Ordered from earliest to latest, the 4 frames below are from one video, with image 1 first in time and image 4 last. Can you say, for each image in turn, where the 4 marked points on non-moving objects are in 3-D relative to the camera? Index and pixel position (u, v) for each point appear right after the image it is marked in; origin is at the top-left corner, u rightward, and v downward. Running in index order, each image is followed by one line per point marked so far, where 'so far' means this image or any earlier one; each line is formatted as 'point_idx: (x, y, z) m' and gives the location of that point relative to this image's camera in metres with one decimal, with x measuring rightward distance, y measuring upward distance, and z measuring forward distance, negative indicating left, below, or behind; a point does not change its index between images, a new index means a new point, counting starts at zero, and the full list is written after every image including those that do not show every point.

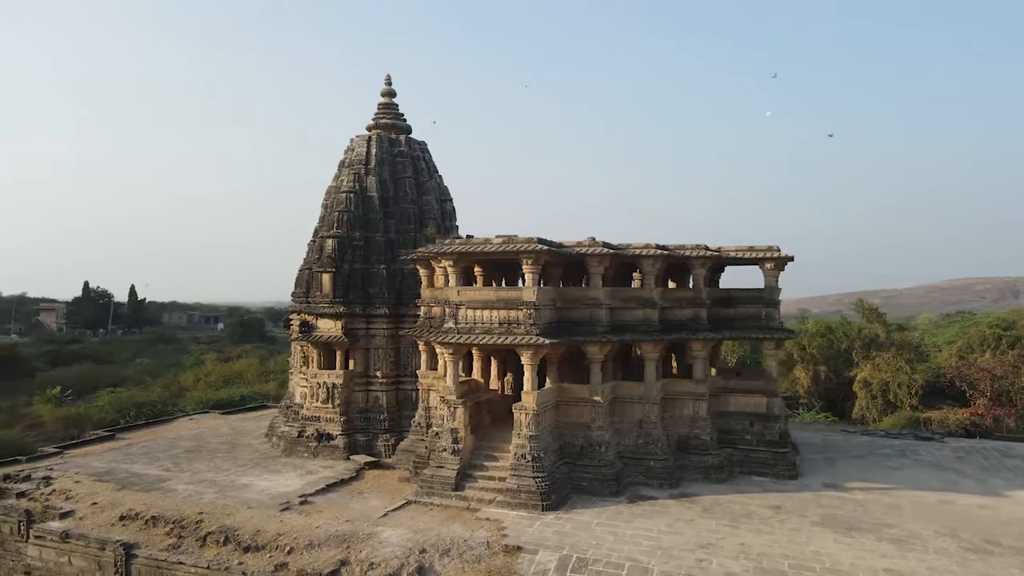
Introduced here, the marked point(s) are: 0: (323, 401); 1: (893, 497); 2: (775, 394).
0: (-5.1, -3.1, +18.4) m
1: (+7.8, -4.3, +14.0) m
2: (+6.2, -2.5, +16.0) m
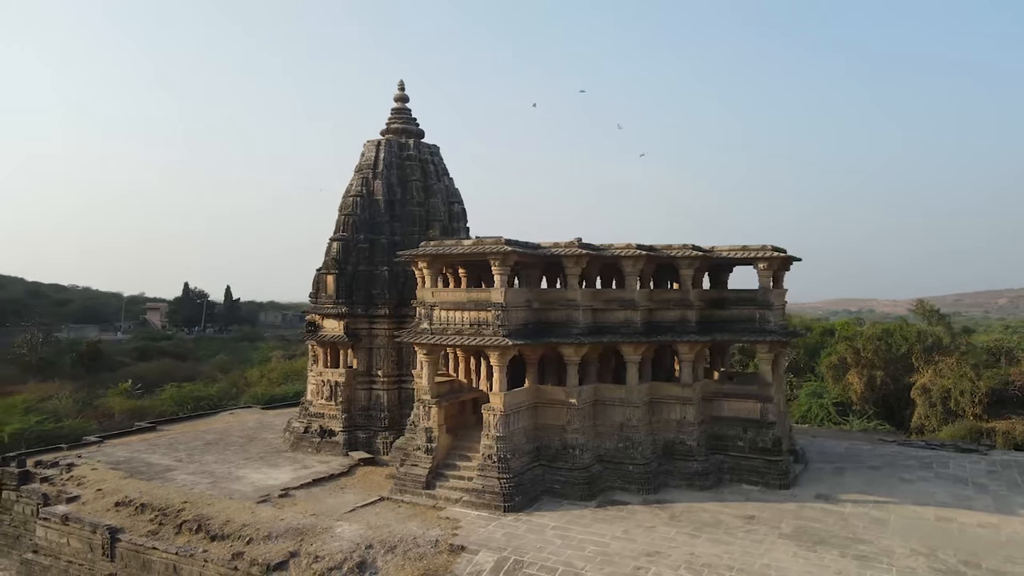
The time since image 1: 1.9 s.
0: (-5.1, -3.1, +19.0) m
1: (+7.2, -4.3, +13.1) m
2: (+5.8, -2.5, +15.3) m
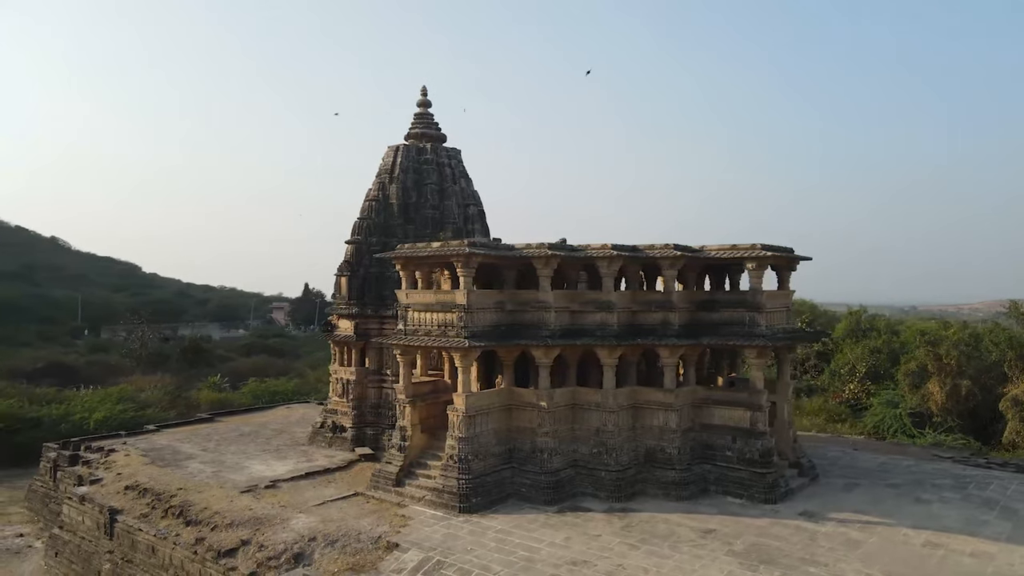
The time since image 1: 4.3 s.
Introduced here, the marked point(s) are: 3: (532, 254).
0: (-5.0, -3.1, +19.8) m
1: (+6.3, -4.4, +12.1) m
2: (+5.2, -2.5, +14.4) m
3: (+0.4, +0.7, +14.3) m
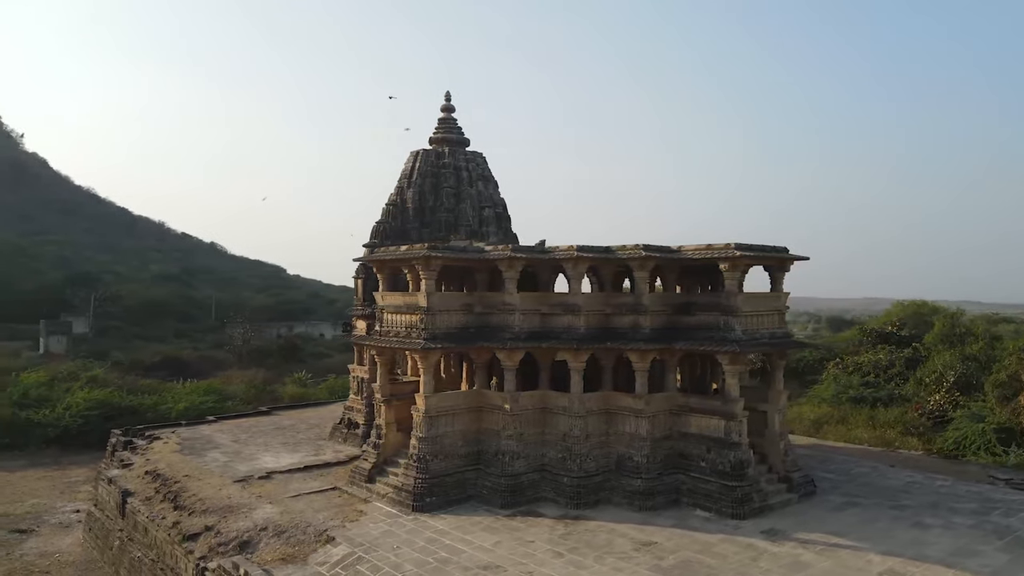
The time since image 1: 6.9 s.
0: (-4.7, -3.2, +20.7) m
1: (+5.1, -4.4, +11.2) m
2: (+4.4, -2.6, +13.6) m
3: (-0.3, +0.7, +14.4) m
